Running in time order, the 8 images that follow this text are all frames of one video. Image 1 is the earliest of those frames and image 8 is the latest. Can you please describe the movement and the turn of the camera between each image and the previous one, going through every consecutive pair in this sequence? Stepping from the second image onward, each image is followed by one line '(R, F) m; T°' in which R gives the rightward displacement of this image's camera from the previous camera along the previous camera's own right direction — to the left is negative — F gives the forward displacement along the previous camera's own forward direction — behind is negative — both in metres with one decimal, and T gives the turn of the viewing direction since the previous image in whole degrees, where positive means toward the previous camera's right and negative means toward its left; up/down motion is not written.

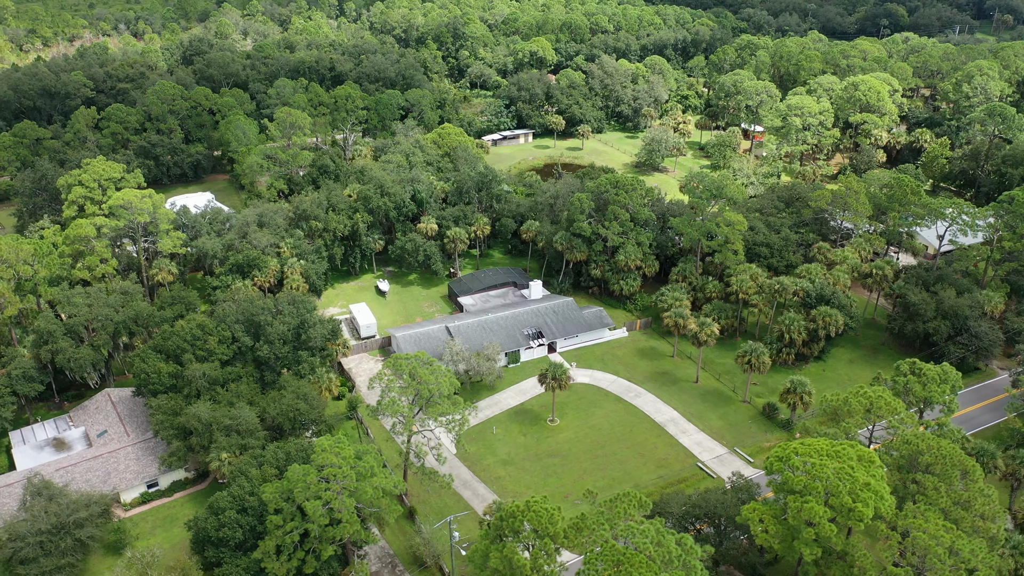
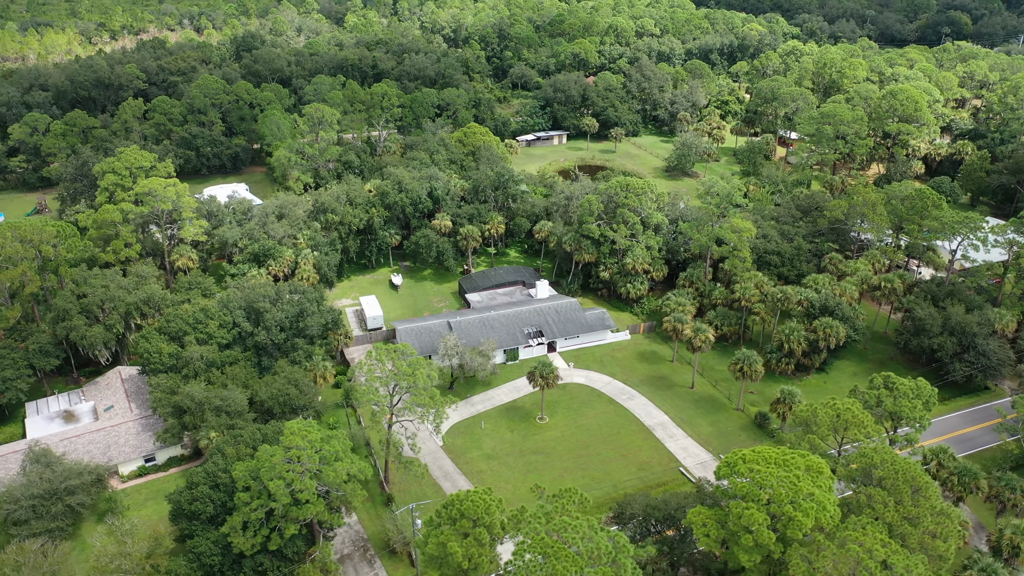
(+4.4, -0.7) m; -4°
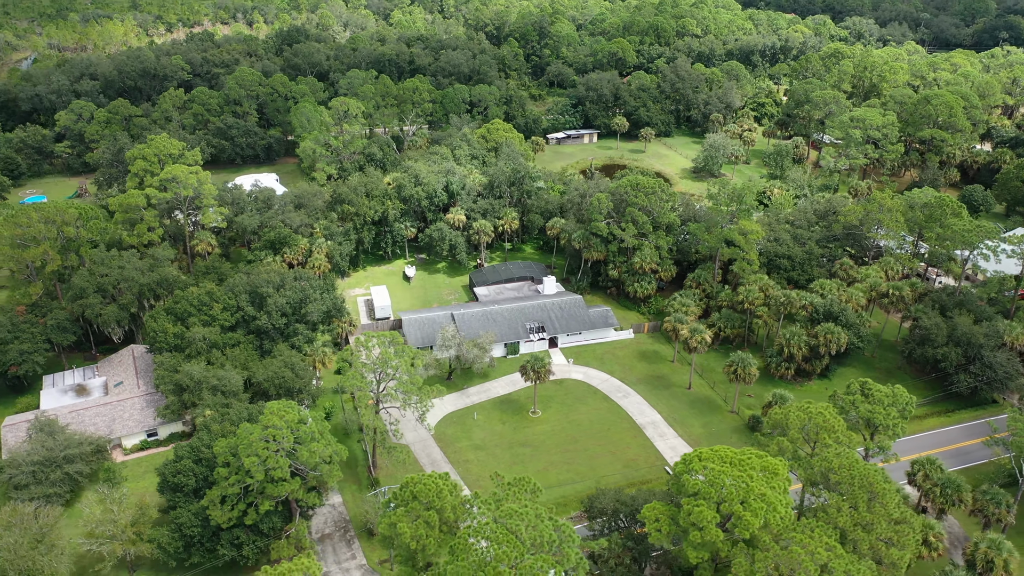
(+3.8, -0.6) m; -4°
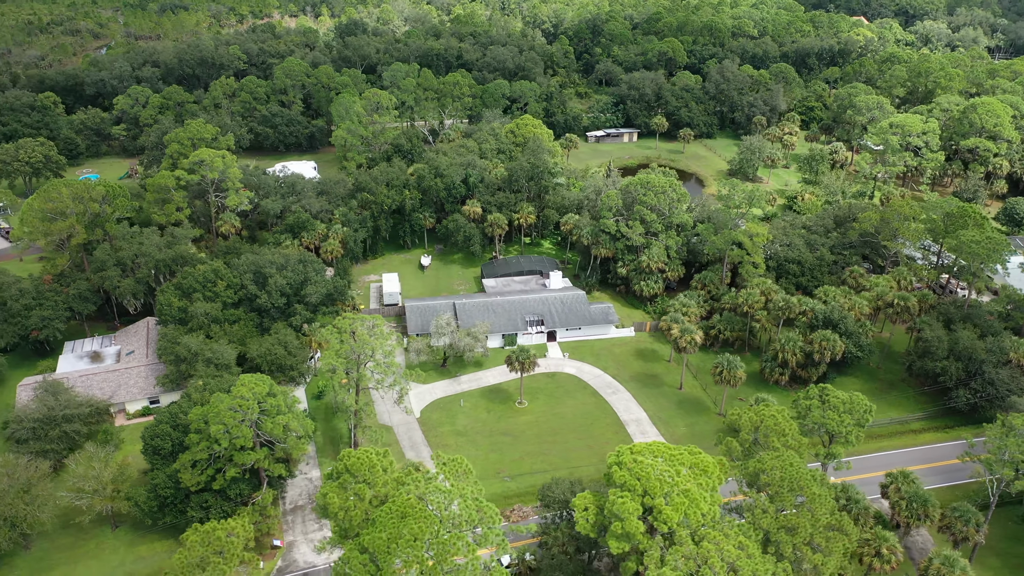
(+5.6, -0.6) m; -5°
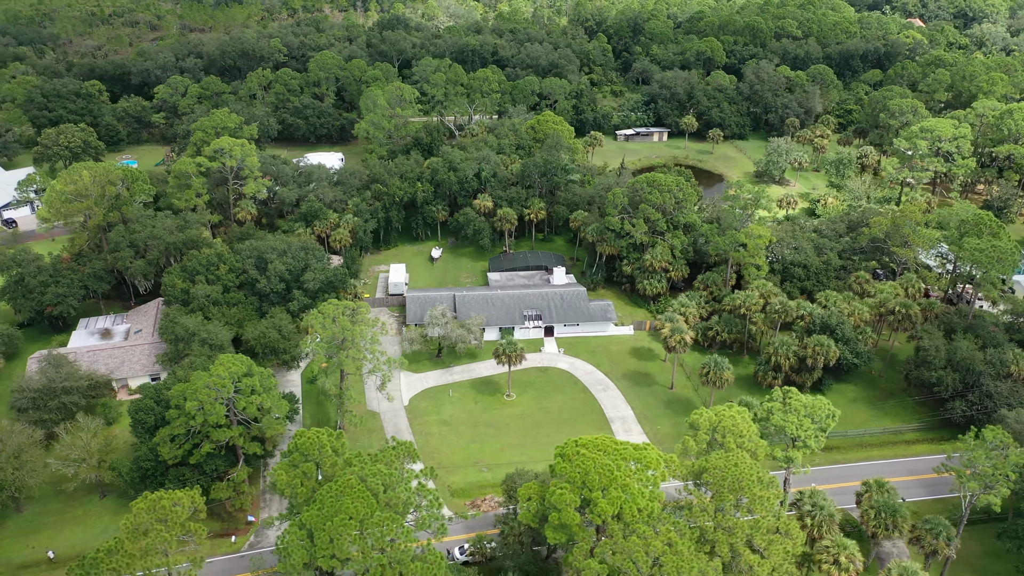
(+4.5, -0.3) m; -4°
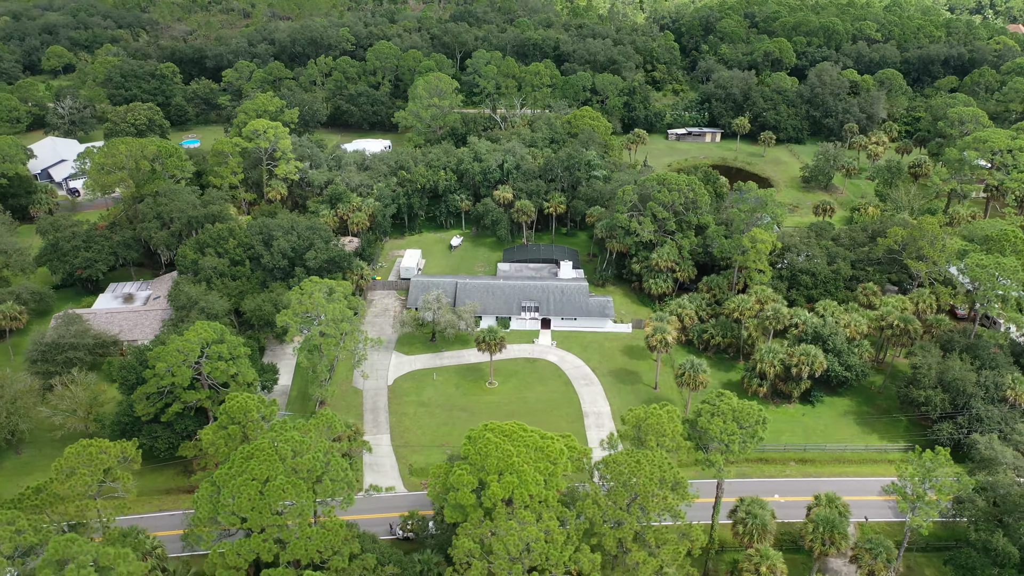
(+7.6, -0.2) m; -7°
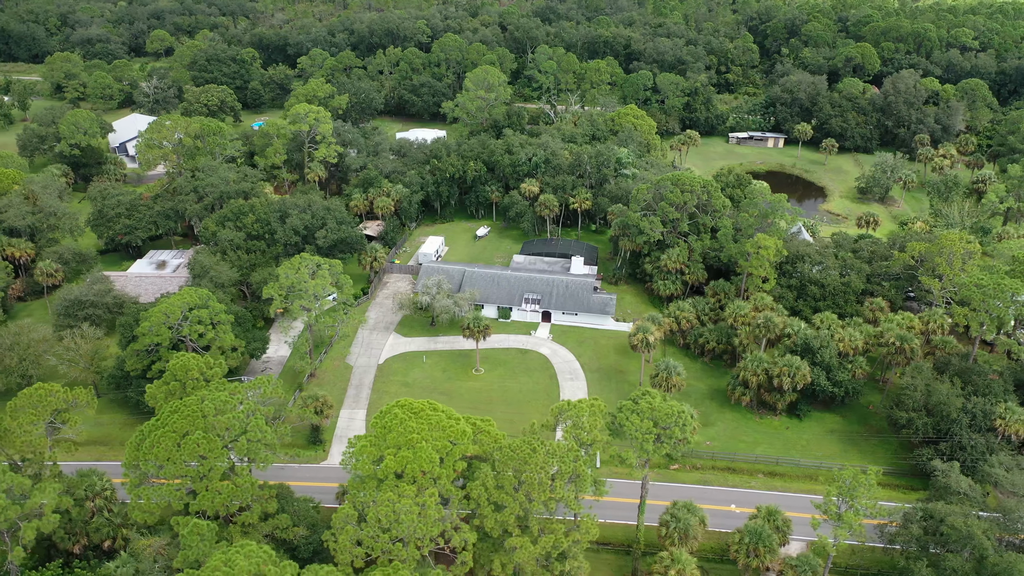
(+8.3, -0.1) m; -7°
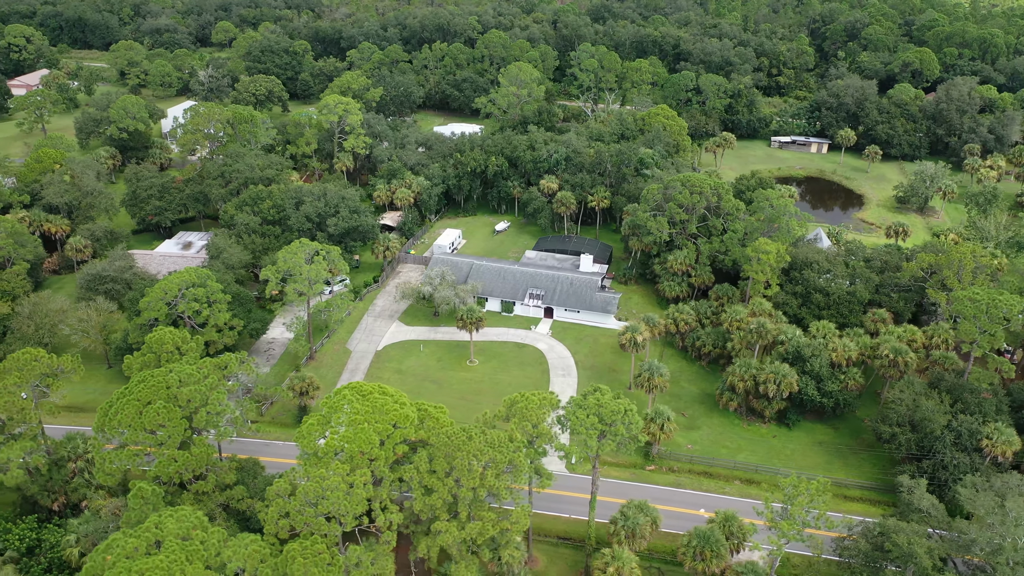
(+5.4, -0.3) m; -5°
